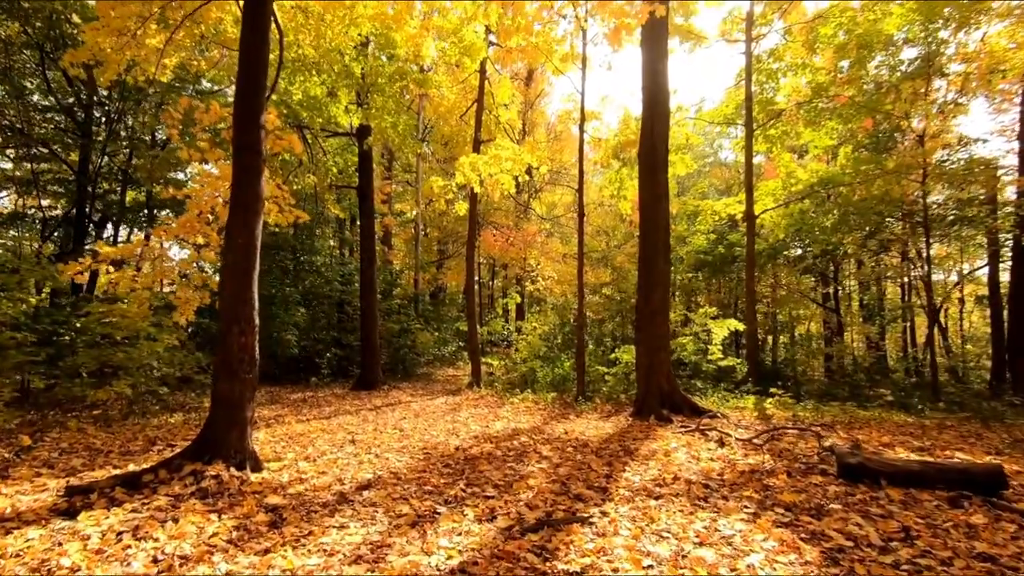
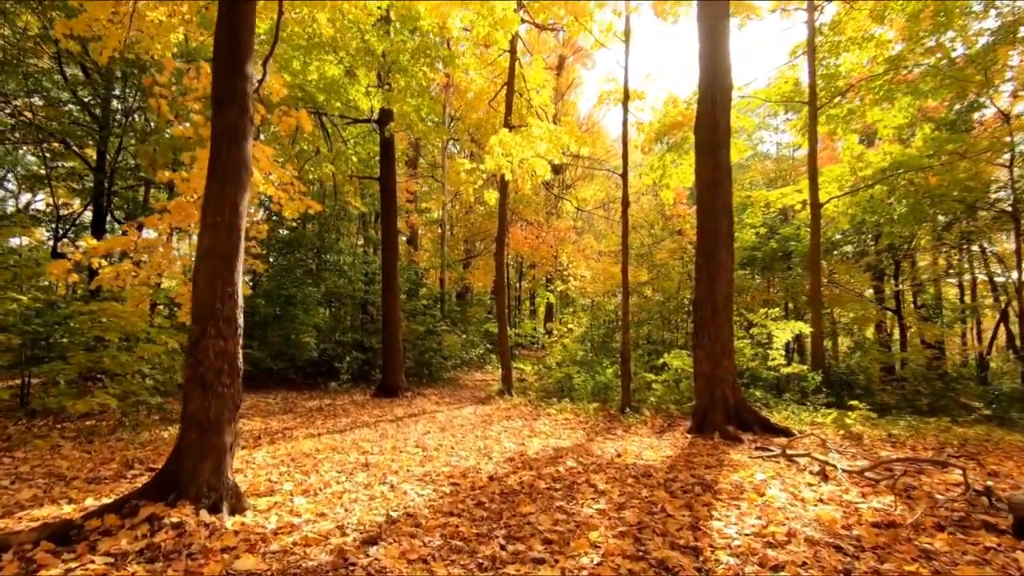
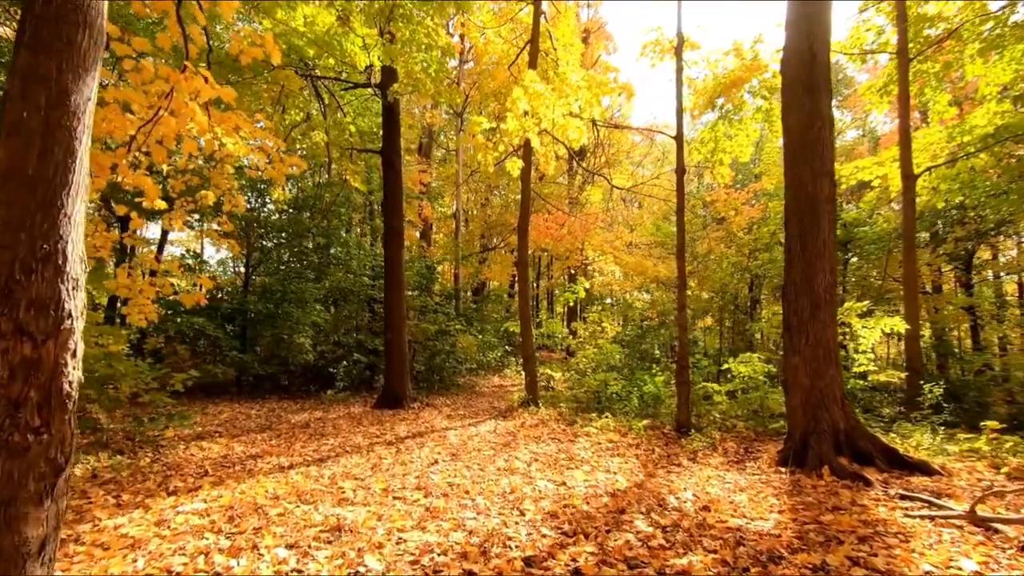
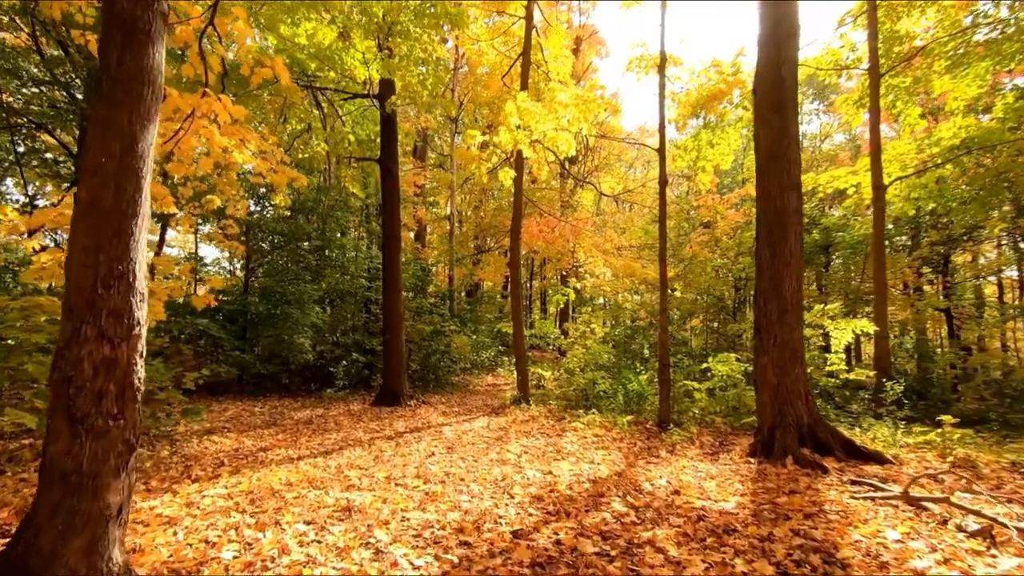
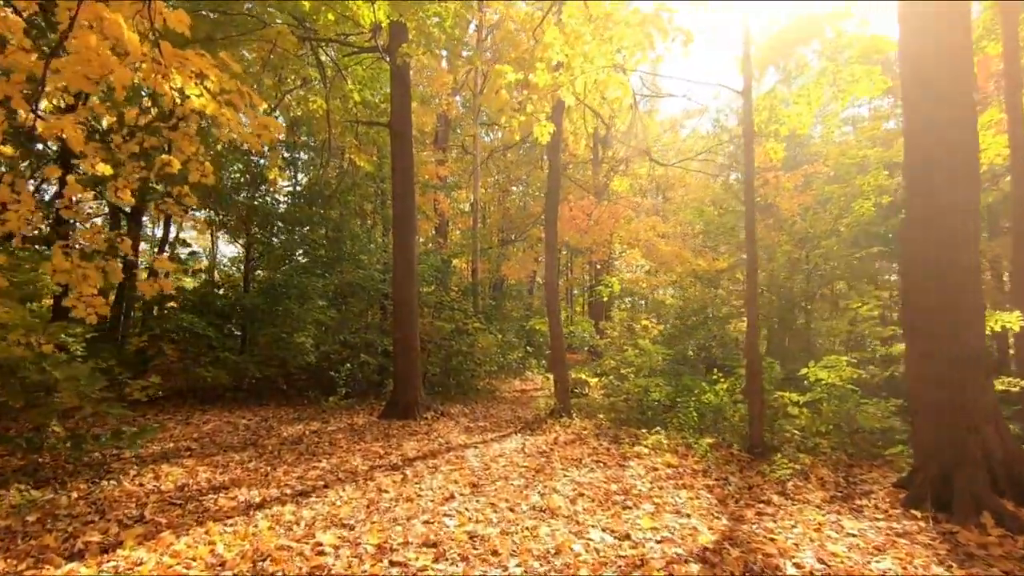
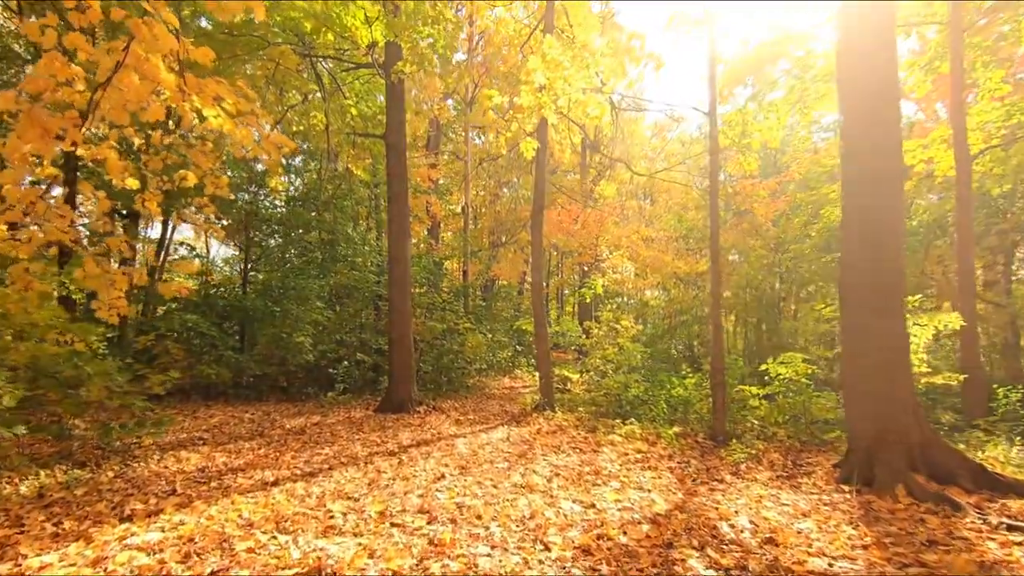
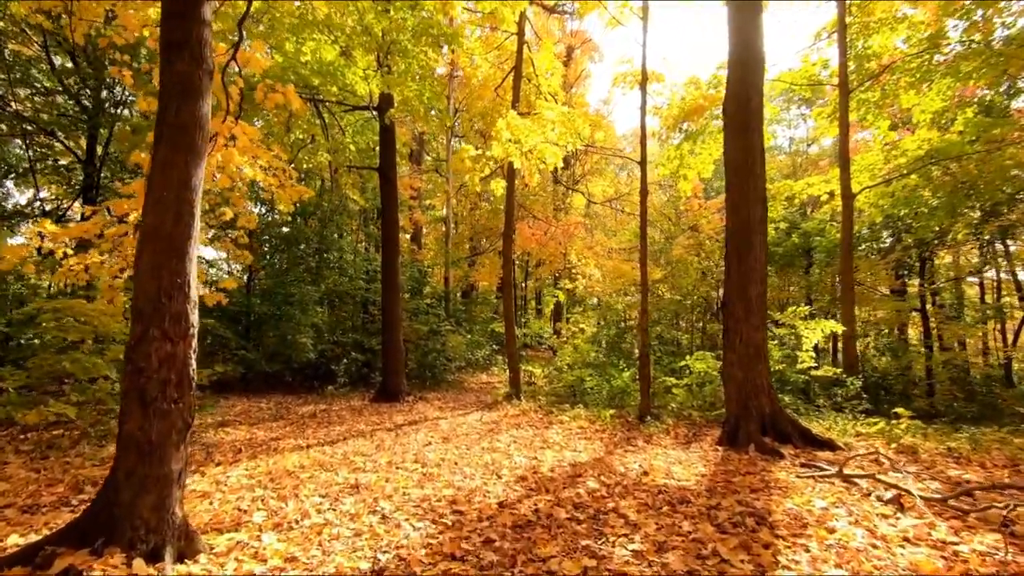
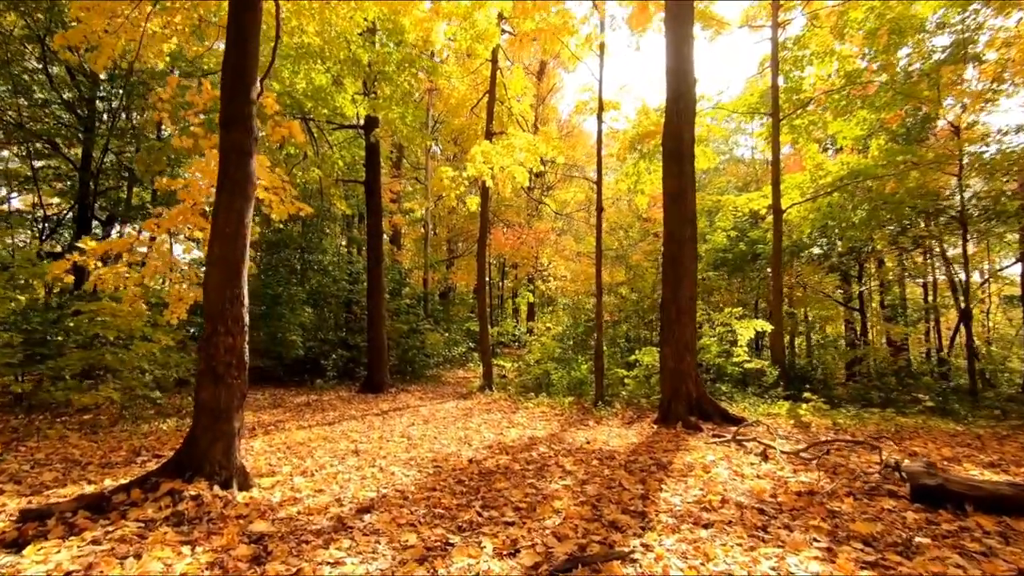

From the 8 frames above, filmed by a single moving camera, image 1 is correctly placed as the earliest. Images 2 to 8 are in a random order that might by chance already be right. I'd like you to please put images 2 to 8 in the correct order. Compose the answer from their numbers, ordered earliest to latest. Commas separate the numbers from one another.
8, 2, 7, 4, 3, 6, 5
